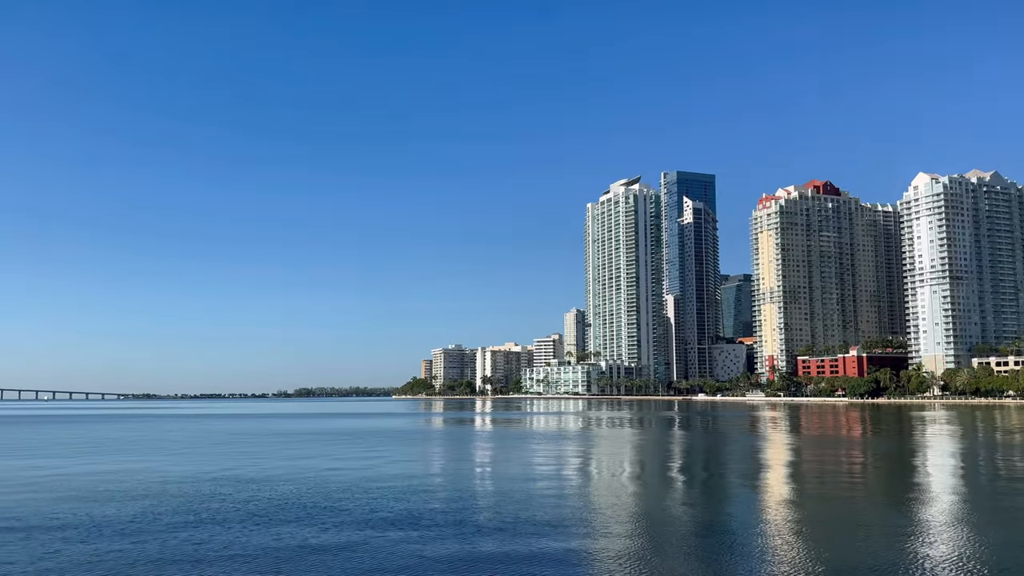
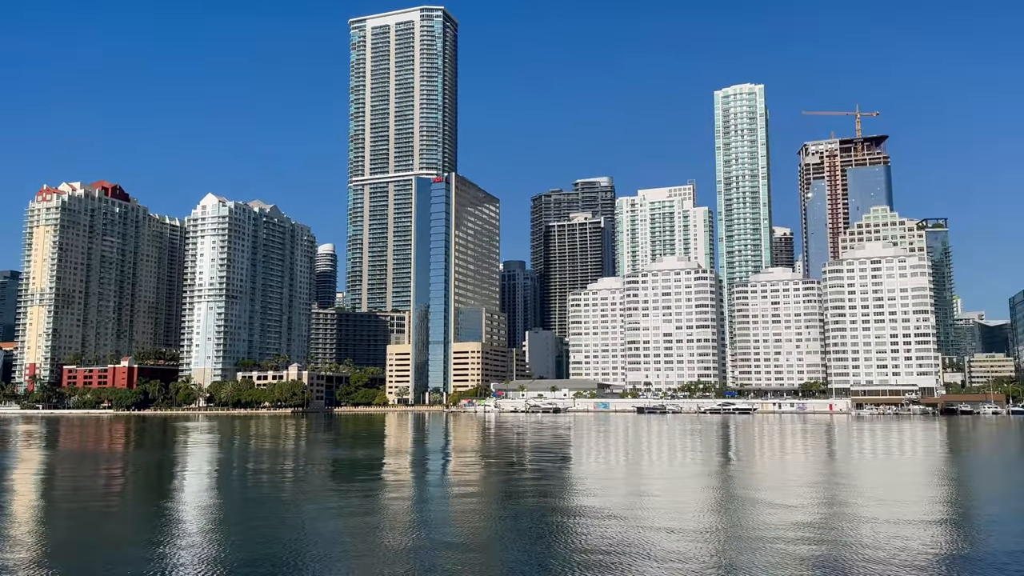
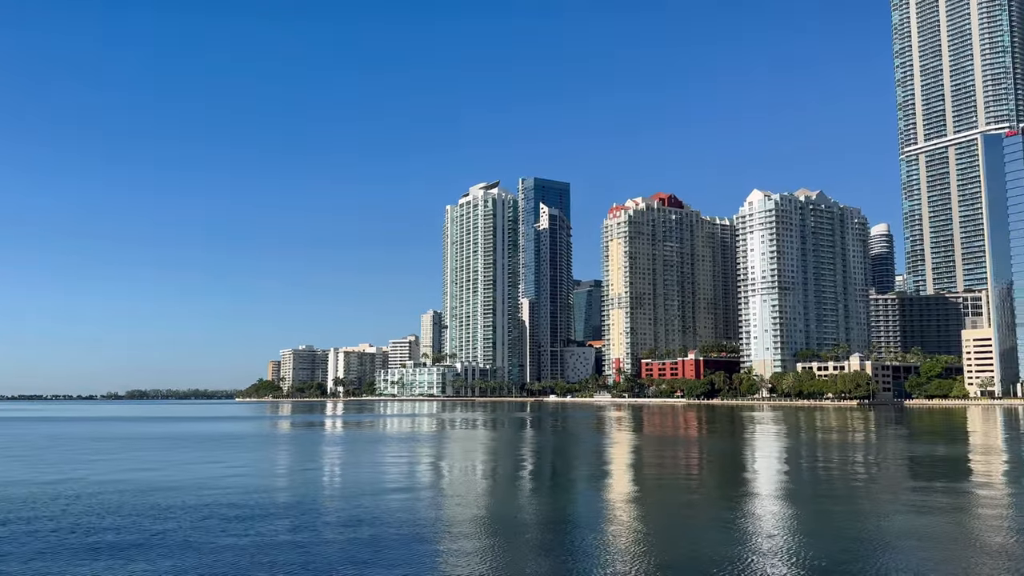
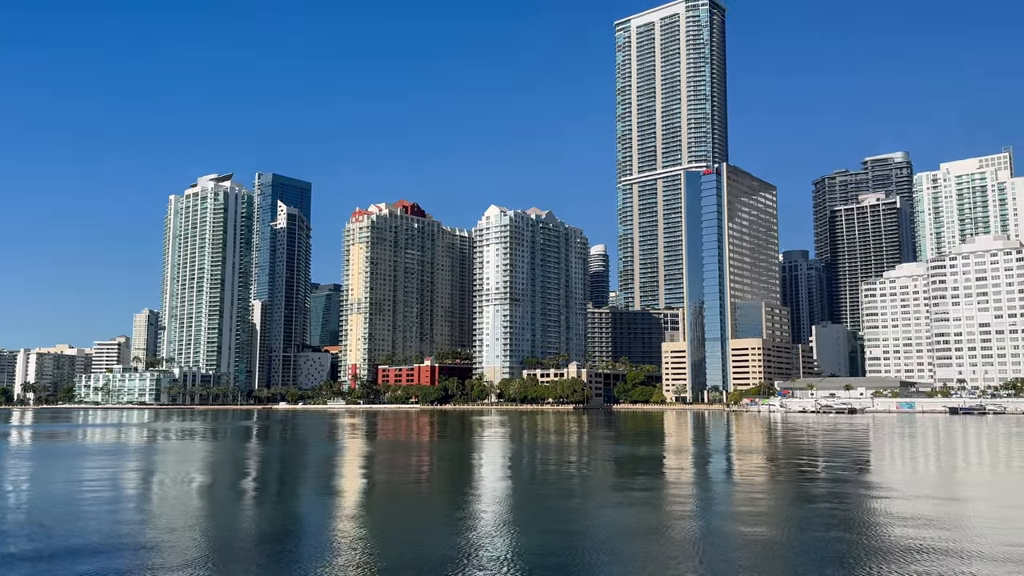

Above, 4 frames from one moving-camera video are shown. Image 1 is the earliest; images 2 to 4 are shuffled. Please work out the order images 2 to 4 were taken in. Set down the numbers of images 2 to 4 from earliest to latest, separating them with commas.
3, 4, 2
